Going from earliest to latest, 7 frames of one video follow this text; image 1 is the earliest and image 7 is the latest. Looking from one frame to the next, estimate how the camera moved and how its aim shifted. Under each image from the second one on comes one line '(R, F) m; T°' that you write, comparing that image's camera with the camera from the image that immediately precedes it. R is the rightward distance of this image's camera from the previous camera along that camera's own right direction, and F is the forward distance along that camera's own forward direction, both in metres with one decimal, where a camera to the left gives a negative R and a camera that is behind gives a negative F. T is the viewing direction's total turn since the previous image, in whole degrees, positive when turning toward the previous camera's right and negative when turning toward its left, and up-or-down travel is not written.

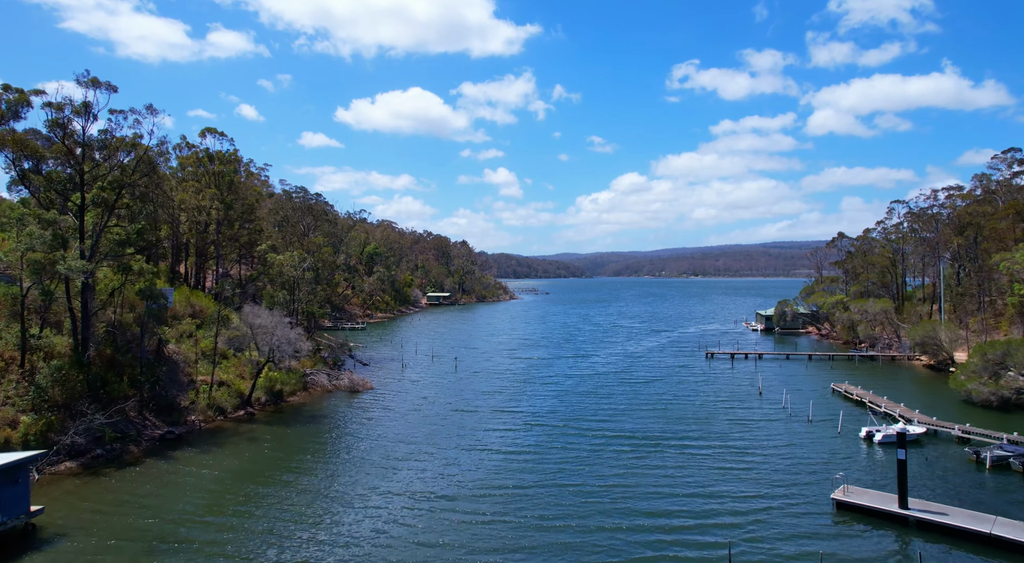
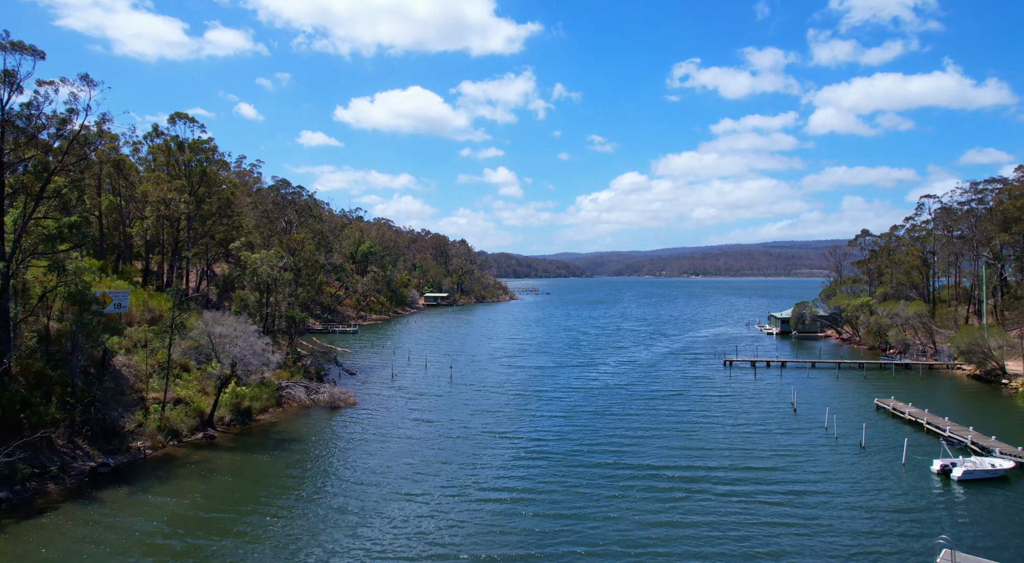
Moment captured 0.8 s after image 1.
(-0.1, +5.8) m; 0°
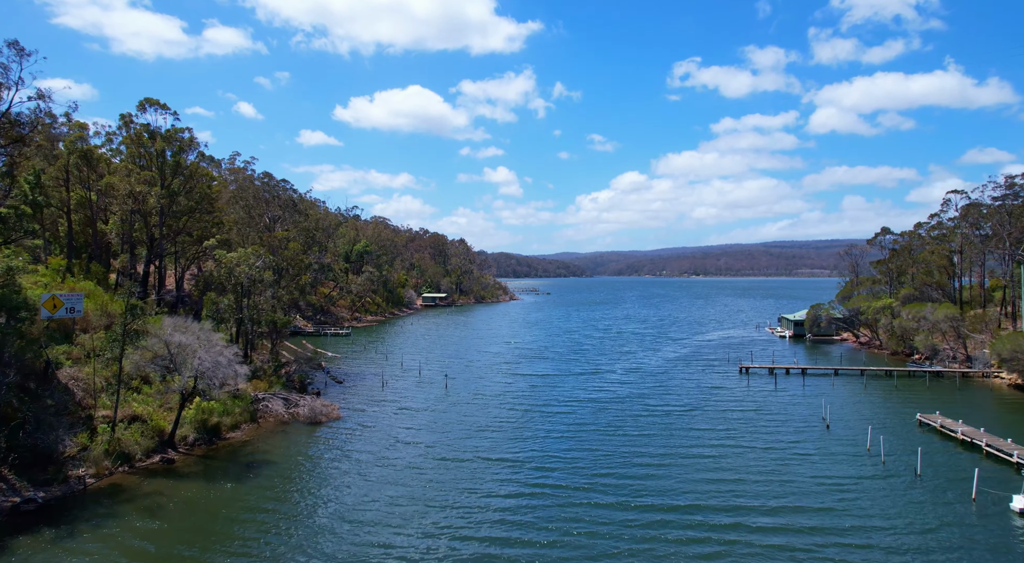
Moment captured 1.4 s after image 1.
(0.0, +4.5) m; 0°
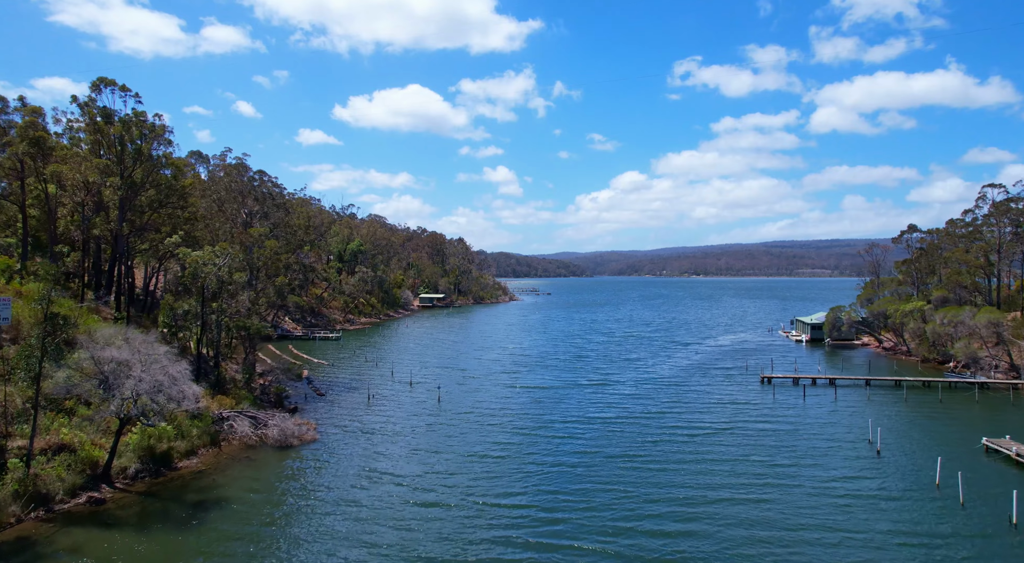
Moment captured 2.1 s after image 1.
(0.0, +5.4) m; 0°
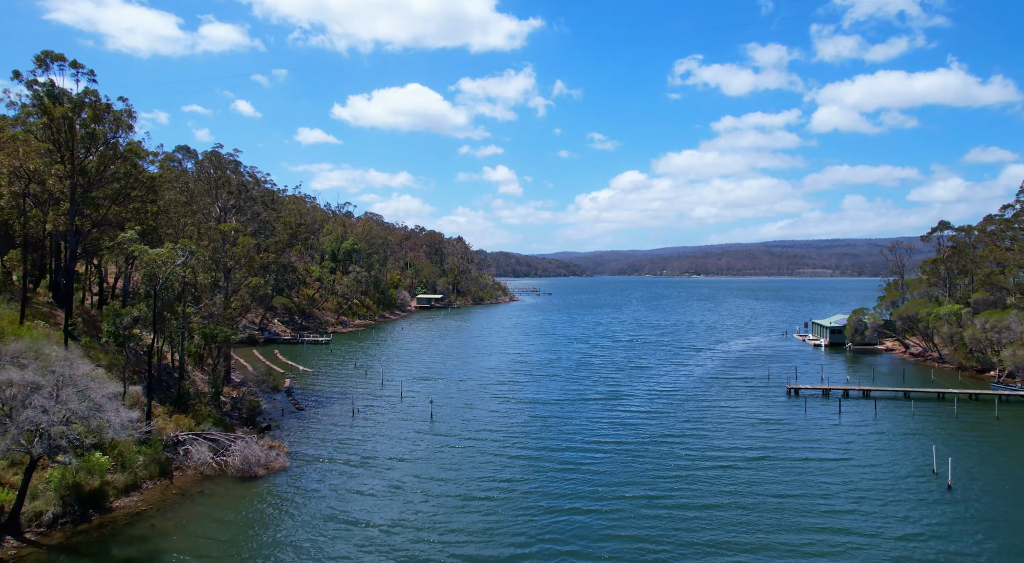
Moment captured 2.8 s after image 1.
(-0.1, +5.3) m; 0°
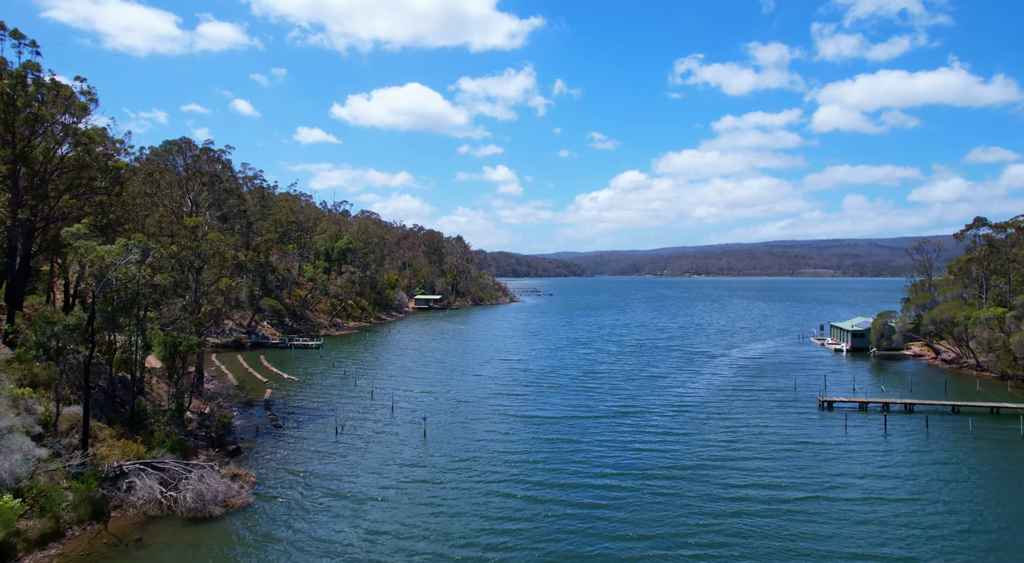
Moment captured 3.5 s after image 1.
(-0.2, +5.1) m; 0°
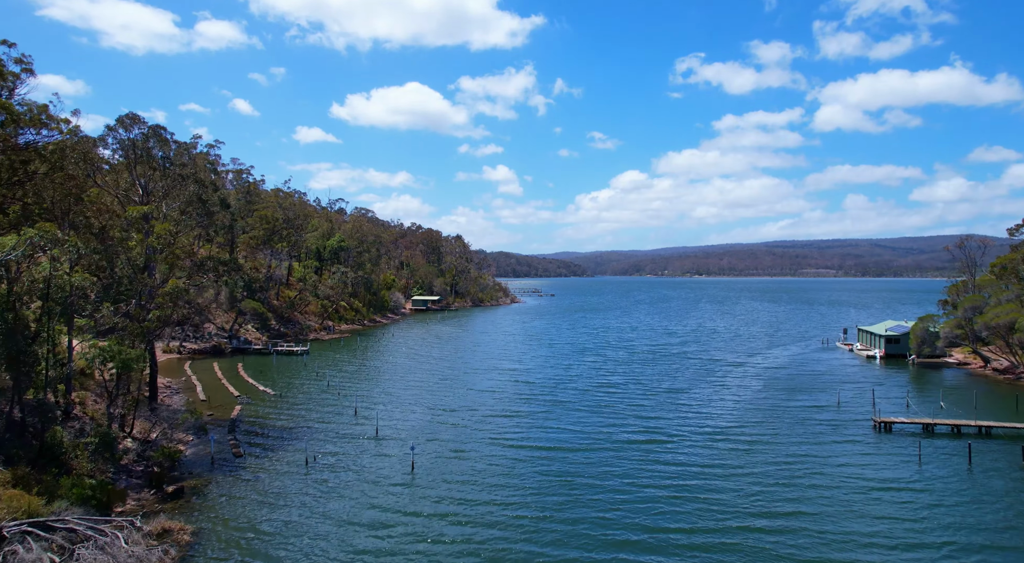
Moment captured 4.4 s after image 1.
(-0.3, +6.8) m; 0°
